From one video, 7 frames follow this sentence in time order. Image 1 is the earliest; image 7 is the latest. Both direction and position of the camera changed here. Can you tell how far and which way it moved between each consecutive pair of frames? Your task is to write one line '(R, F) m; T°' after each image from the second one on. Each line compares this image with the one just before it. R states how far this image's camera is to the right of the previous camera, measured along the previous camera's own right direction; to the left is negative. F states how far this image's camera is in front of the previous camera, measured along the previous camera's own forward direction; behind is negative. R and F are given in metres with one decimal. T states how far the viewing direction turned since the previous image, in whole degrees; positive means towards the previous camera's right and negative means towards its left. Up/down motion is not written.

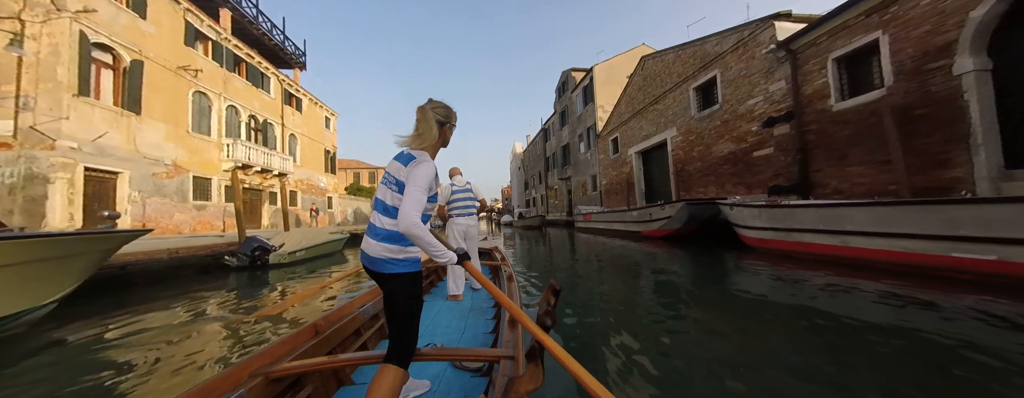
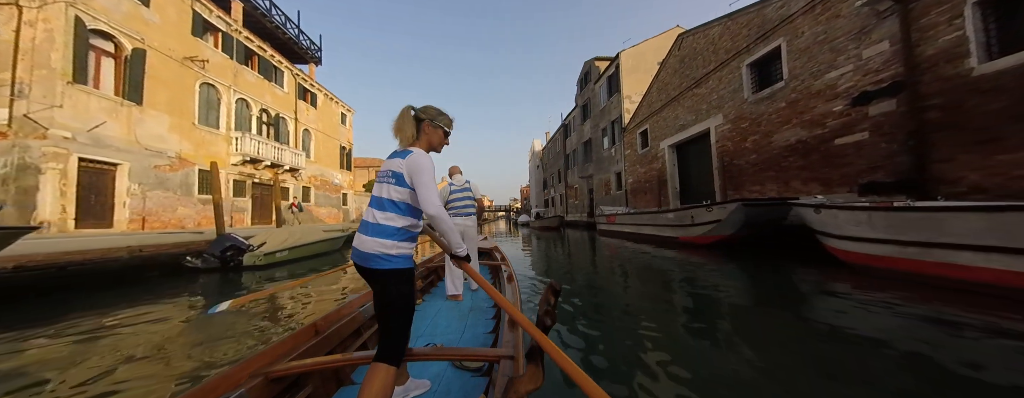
(+0.2, +1.4) m; -4°
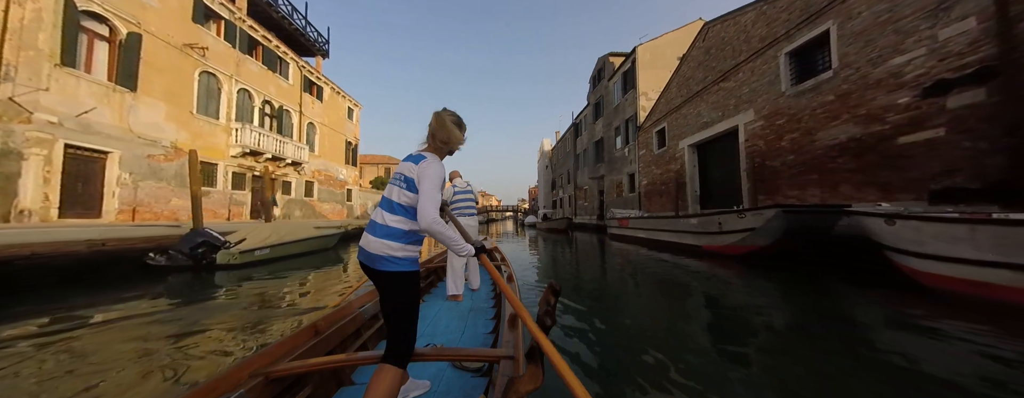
(+0.1, +0.8) m; -2°
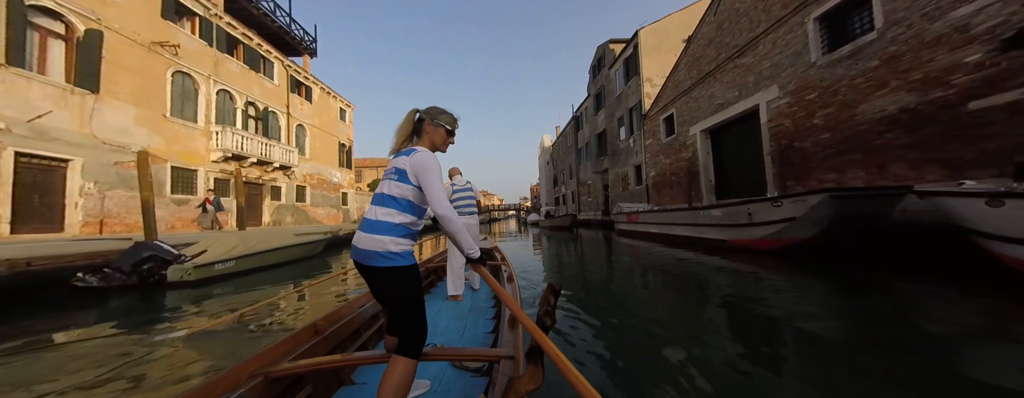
(+0.1, +0.9) m; 0°
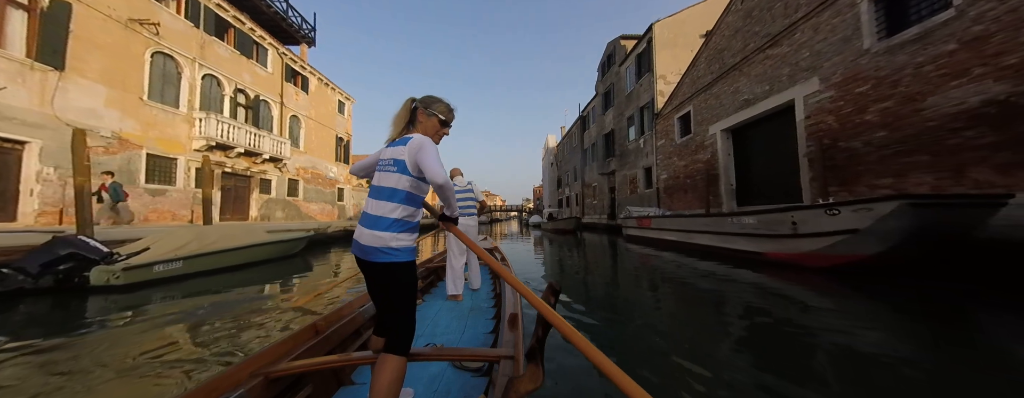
(0.0, +0.9) m; 0°
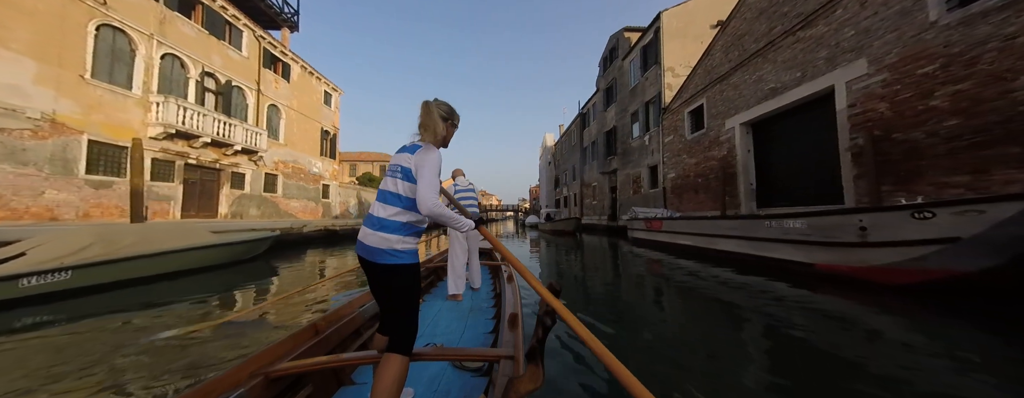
(0.0, +1.1) m; +1°
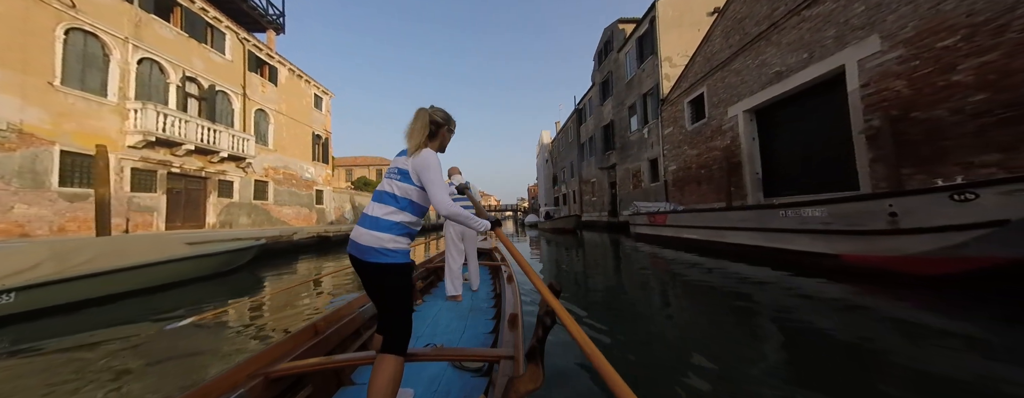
(0.0, +0.4) m; 0°
